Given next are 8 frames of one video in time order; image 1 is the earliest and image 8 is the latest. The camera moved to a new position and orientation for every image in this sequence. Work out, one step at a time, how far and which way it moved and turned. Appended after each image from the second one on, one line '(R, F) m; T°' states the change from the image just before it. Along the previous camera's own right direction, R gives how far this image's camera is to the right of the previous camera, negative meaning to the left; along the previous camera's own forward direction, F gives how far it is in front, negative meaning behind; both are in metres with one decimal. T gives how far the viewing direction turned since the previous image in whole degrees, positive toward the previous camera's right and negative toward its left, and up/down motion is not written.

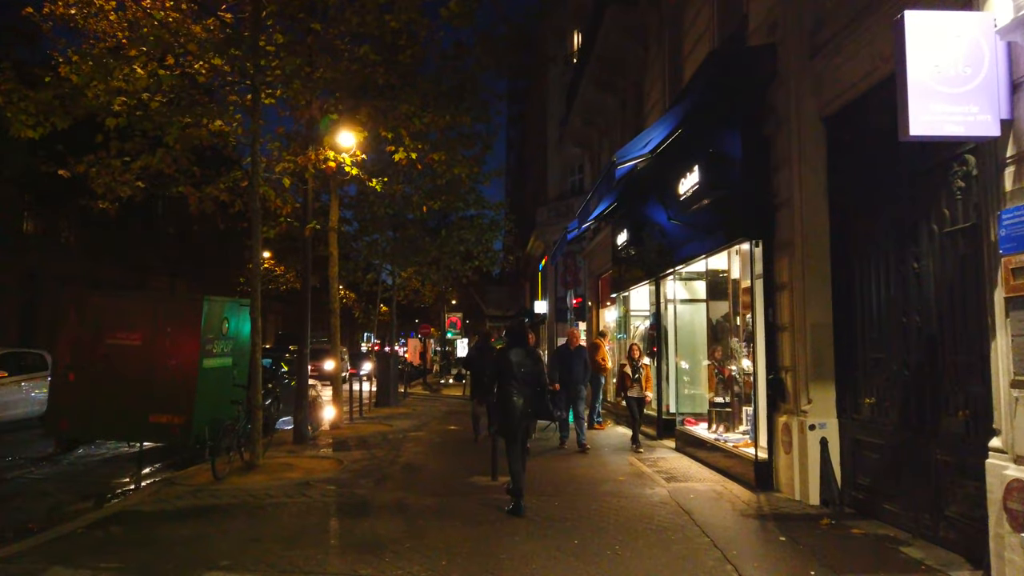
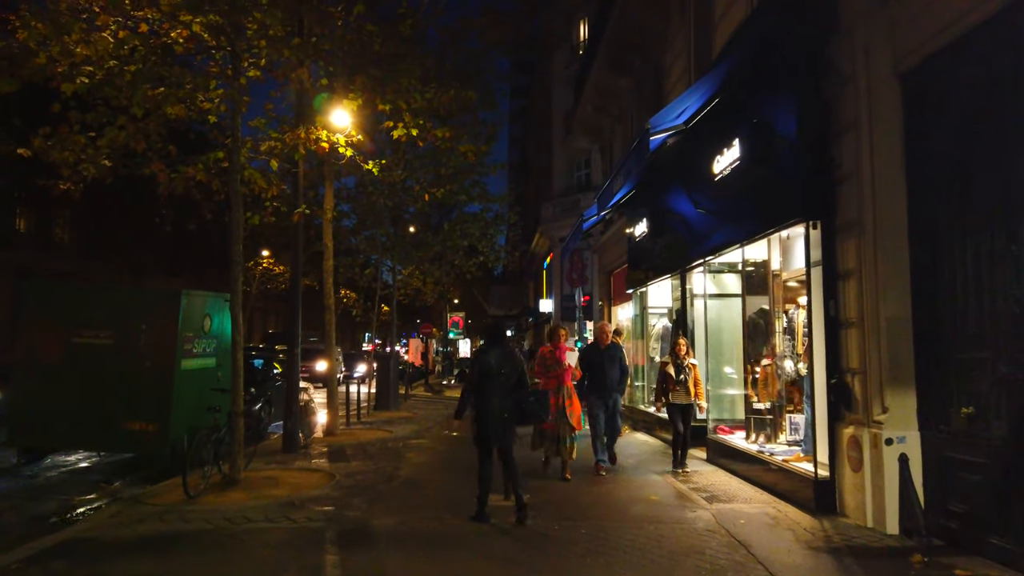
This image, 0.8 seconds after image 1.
(-0.2, +1.2) m; 0°
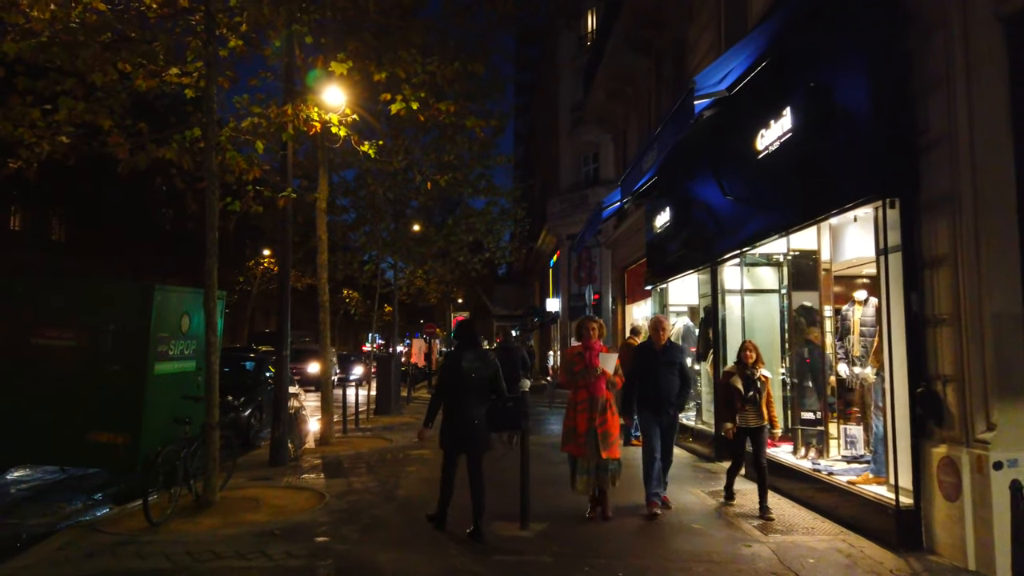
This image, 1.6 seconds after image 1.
(-0.1, +1.1) m; 0°
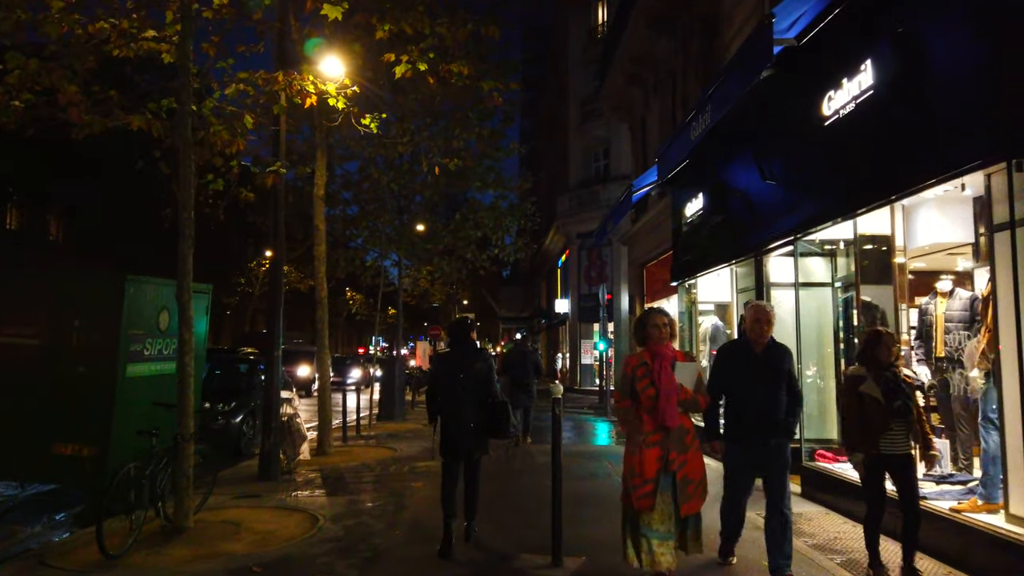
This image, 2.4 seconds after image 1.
(-0.2, +1.1) m; 0°
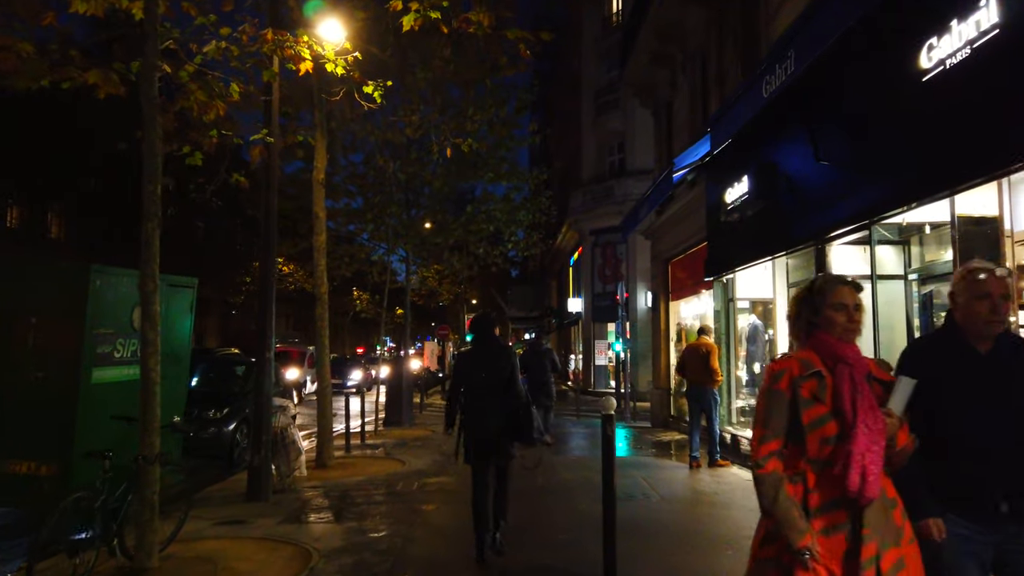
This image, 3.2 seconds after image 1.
(-0.2, +1.2) m; -1°
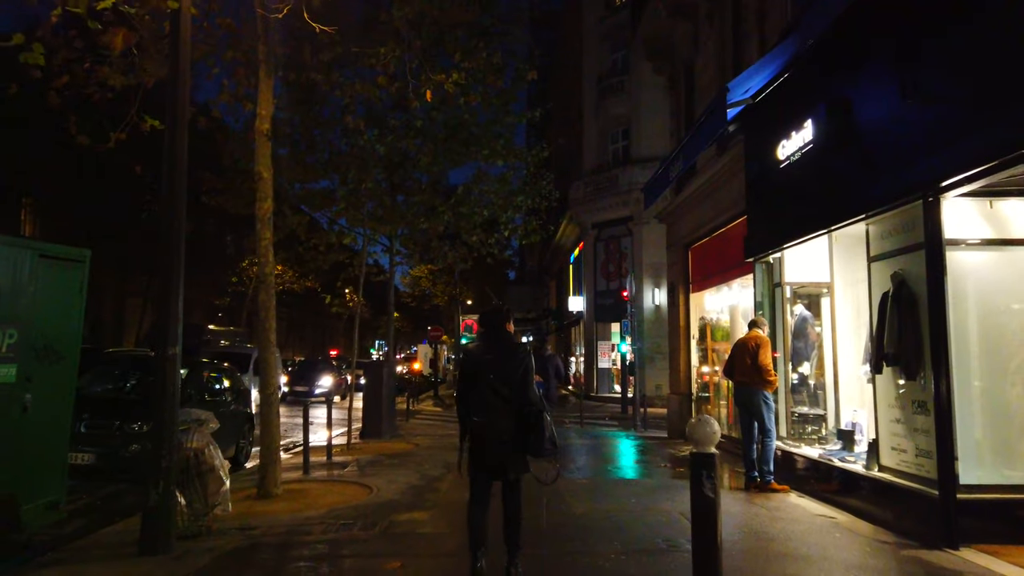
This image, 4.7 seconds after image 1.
(0.0, +2.2) m; 0°
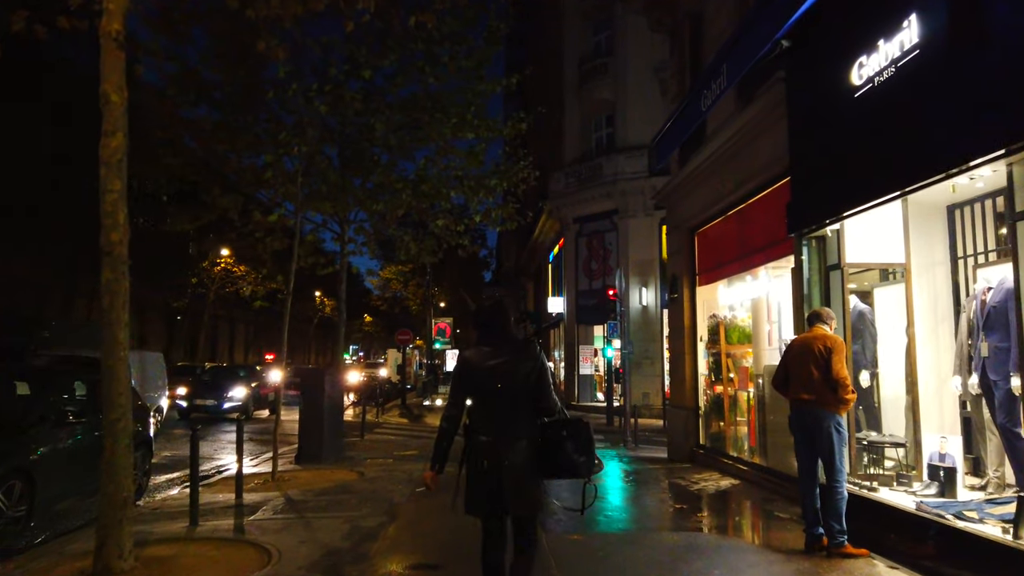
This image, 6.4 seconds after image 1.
(+0.1, +2.6) m; +2°
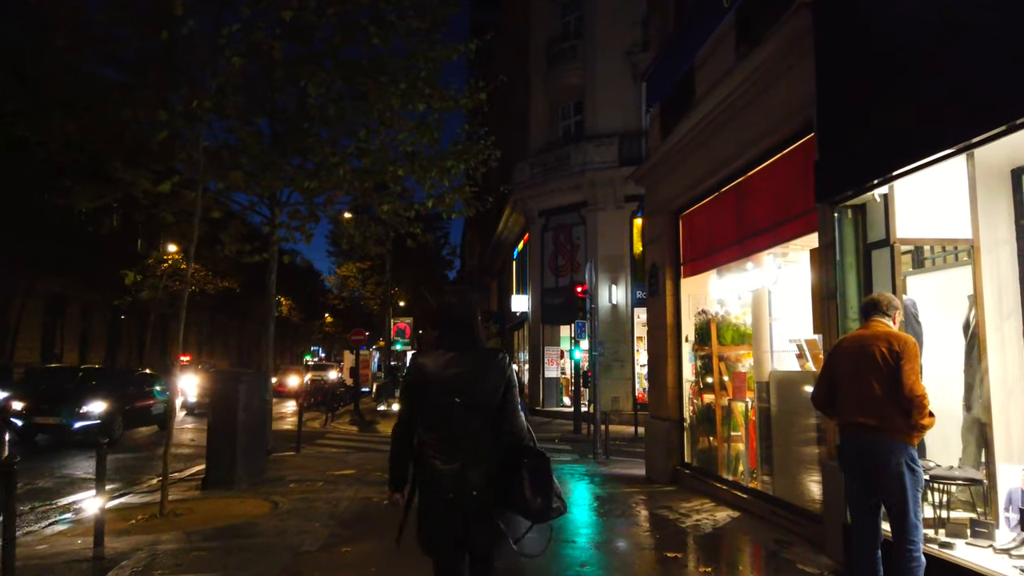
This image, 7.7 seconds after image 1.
(+0.2, +1.9) m; +3°
